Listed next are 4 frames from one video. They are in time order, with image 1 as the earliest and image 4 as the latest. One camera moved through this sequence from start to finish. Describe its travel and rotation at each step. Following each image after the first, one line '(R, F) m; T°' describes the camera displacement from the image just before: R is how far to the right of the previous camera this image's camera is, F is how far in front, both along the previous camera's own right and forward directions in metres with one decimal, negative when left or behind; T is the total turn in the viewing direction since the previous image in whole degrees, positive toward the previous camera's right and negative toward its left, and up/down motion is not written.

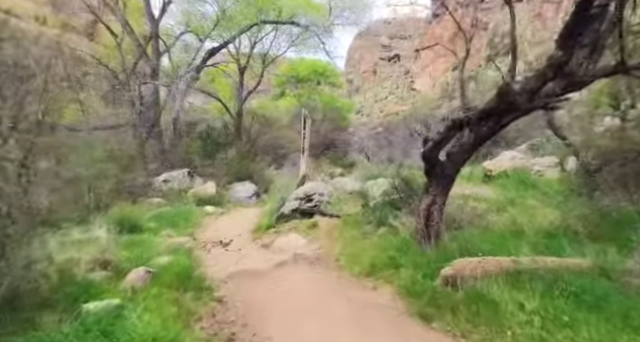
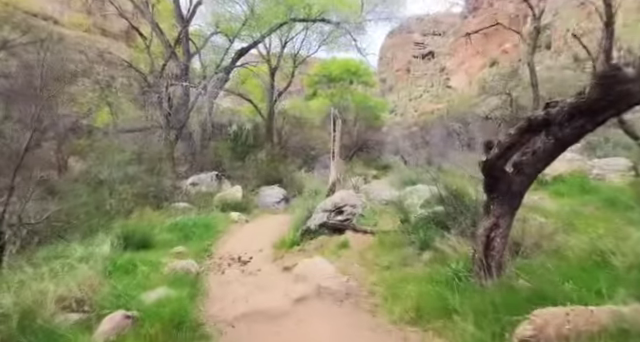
(0.0, +0.7) m; -4°
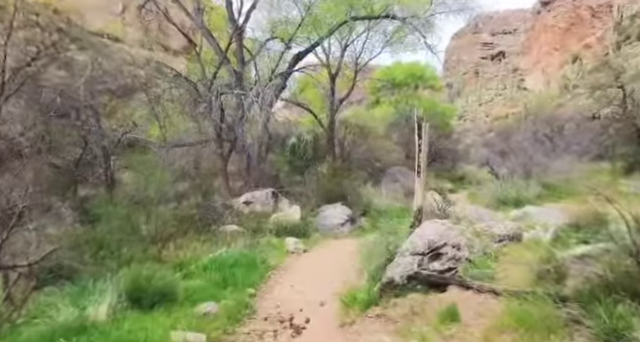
(-0.2, +1.5) m; -7°
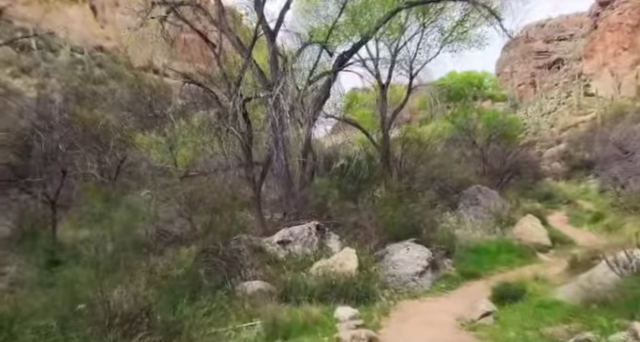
(-0.1, +2.9) m; -6°
